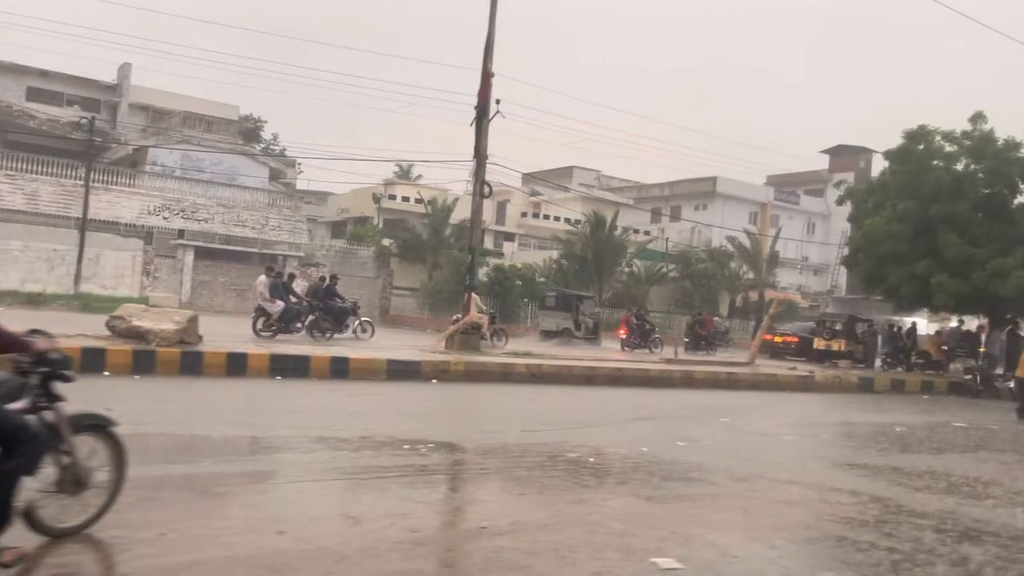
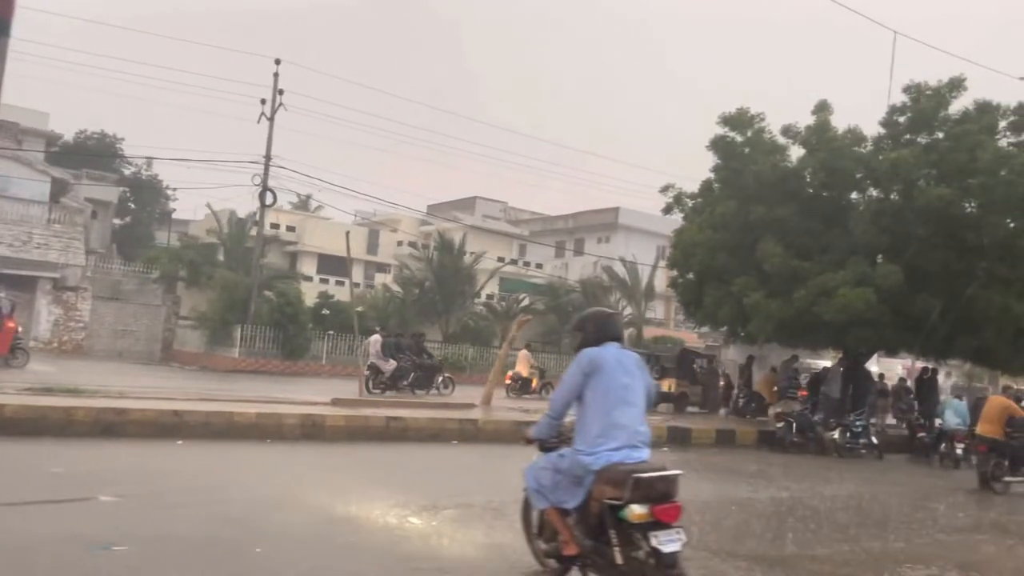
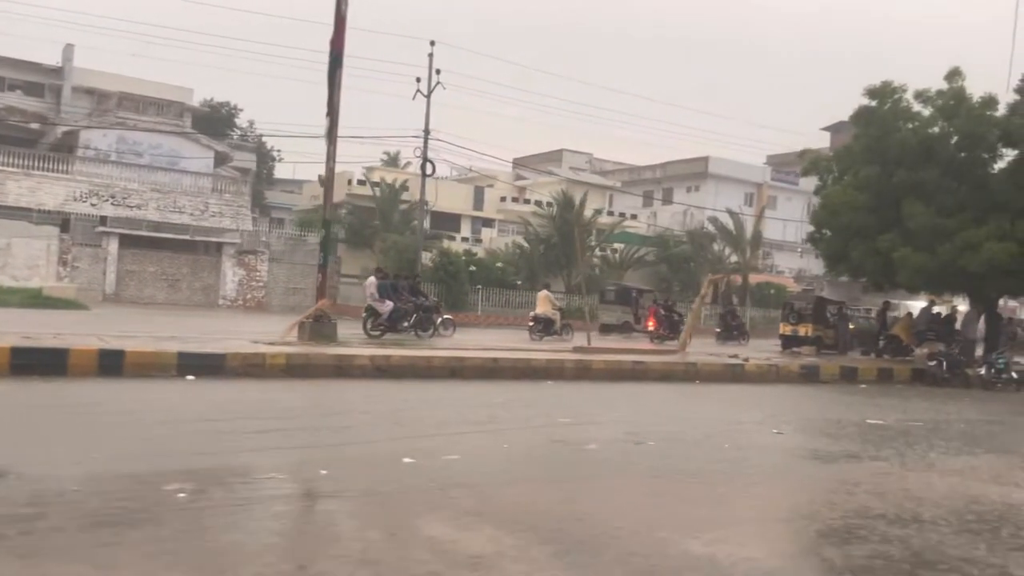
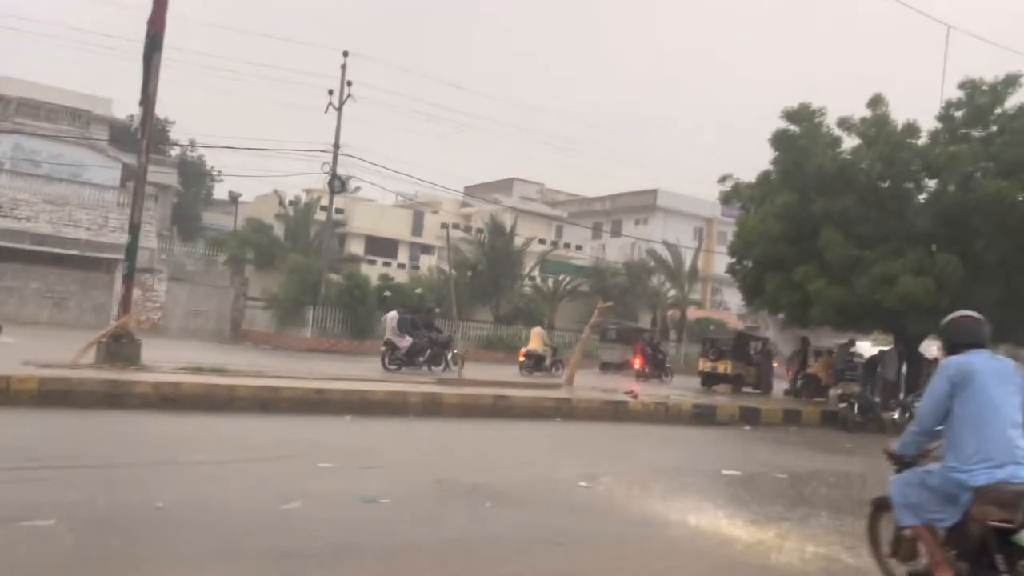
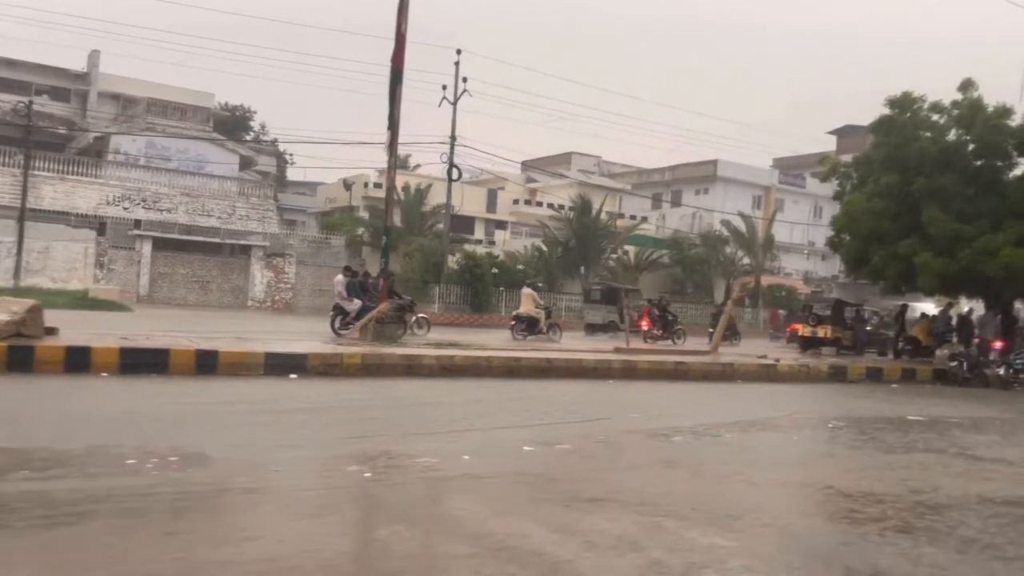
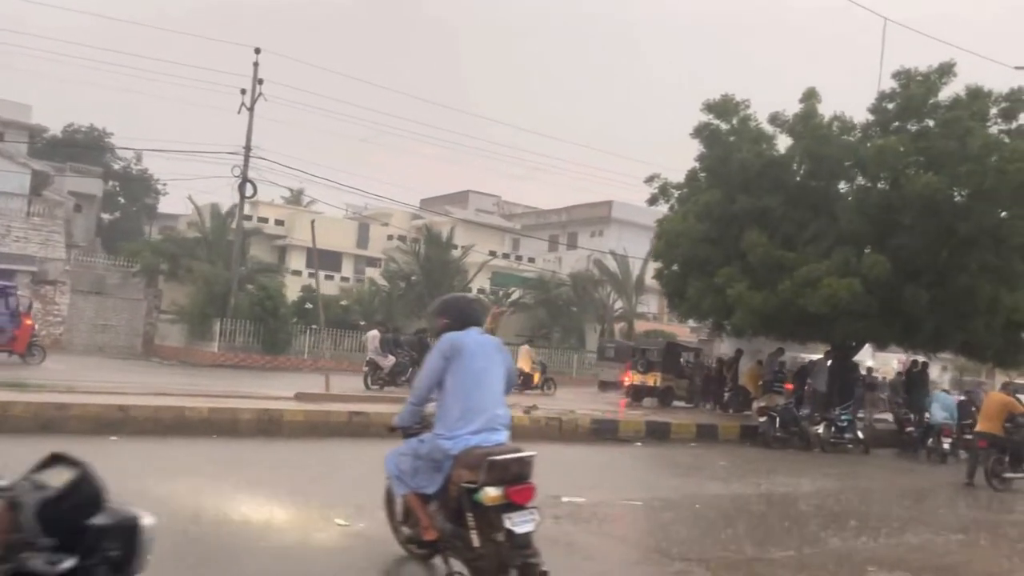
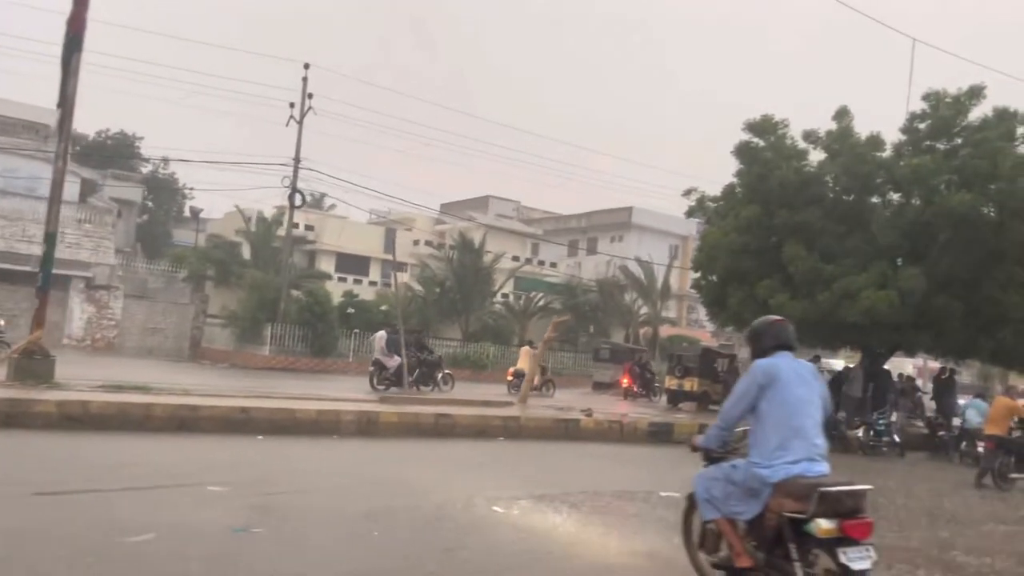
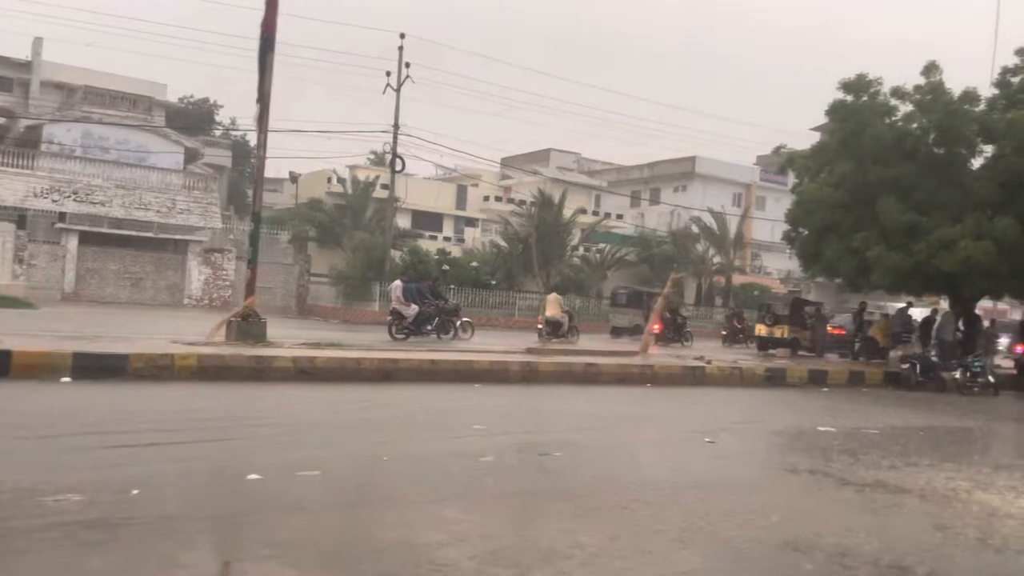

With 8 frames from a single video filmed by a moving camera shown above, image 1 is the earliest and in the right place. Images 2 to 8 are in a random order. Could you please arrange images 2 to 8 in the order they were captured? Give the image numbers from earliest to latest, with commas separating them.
5, 3, 8, 4, 7, 2, 6
